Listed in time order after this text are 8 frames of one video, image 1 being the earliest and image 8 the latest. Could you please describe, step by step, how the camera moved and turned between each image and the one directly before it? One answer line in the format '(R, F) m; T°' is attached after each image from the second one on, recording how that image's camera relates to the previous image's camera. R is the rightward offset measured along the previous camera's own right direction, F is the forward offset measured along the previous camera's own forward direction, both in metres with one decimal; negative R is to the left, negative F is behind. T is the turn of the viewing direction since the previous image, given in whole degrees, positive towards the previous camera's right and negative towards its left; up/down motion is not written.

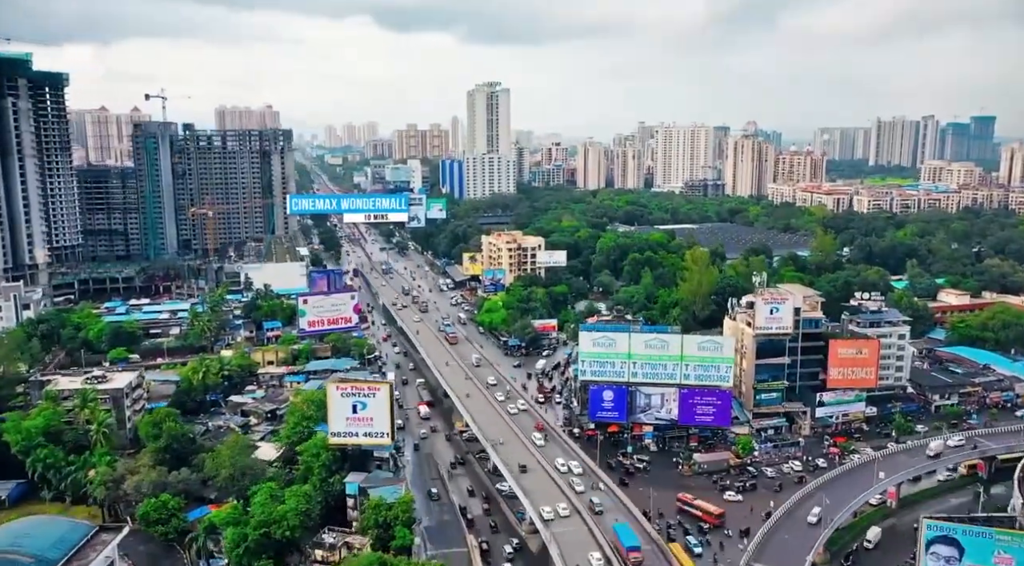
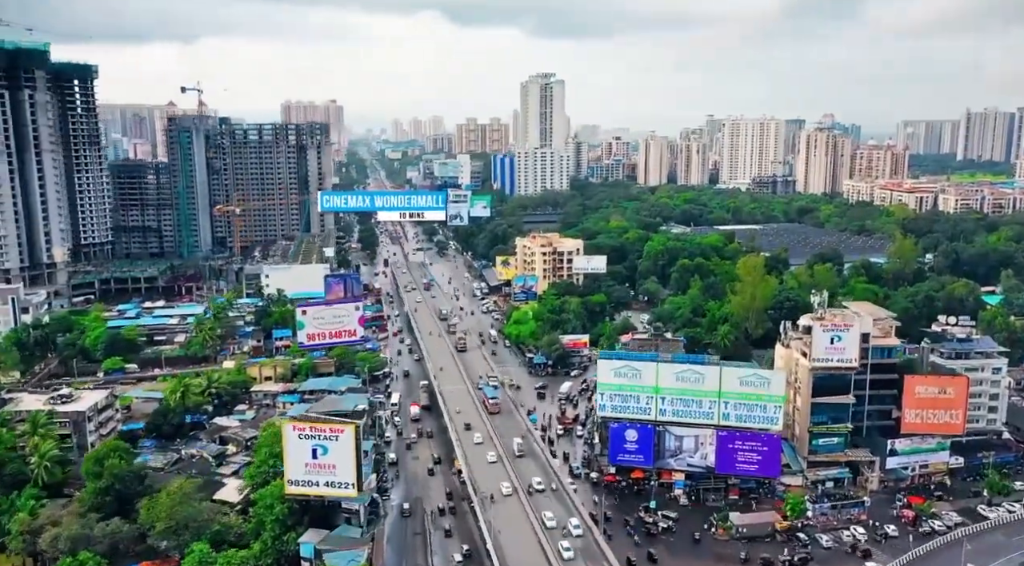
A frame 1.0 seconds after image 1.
(+2.2, +5.1) m; -5°
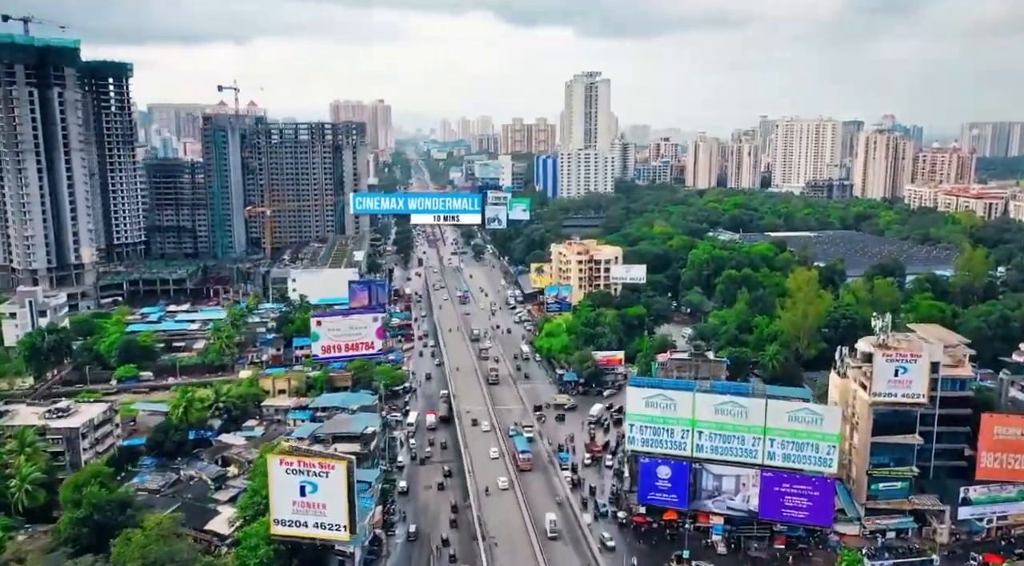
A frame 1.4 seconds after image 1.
(+0.9, +2.8) m; -3°
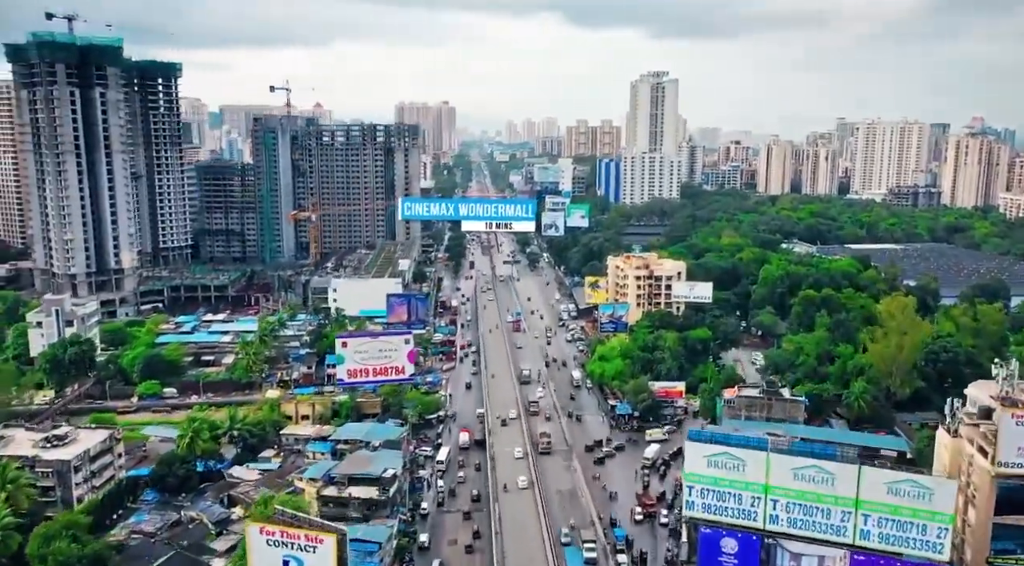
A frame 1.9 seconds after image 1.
(+0.7, +4.0) m; -5°
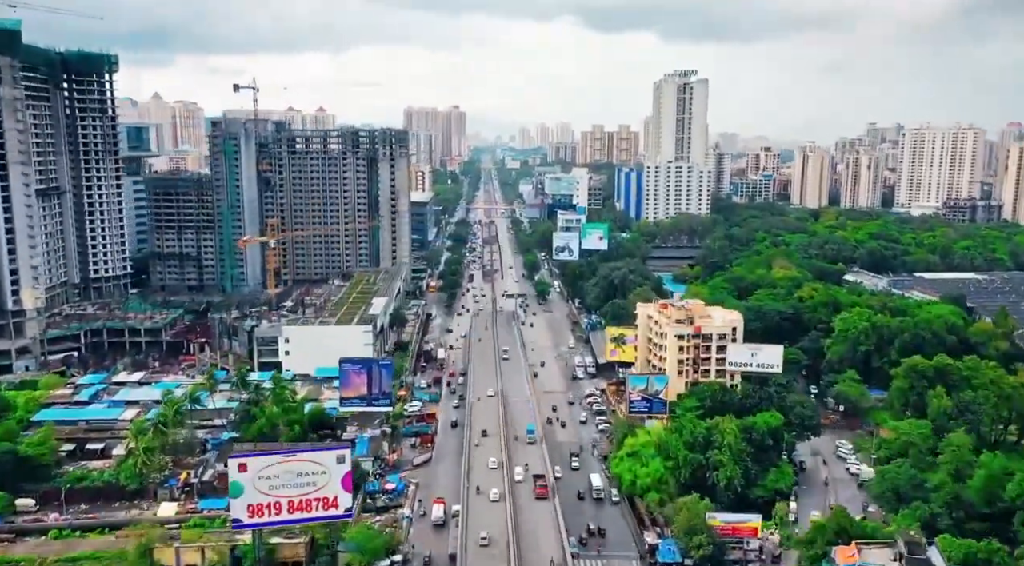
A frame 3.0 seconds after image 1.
(+0.7, +11.6) m; -1°
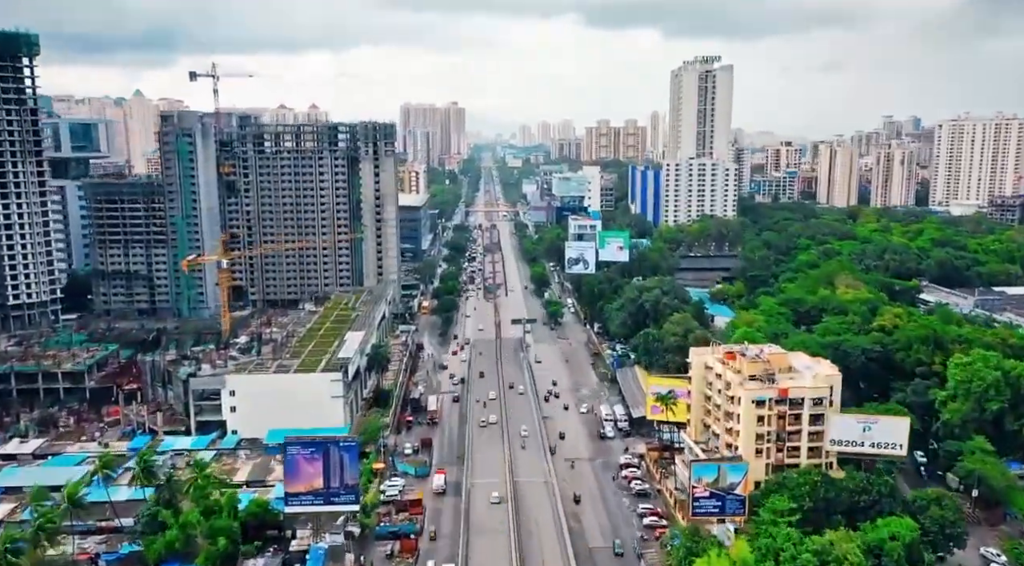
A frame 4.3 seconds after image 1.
(-0.3, +9.4) m; 0°
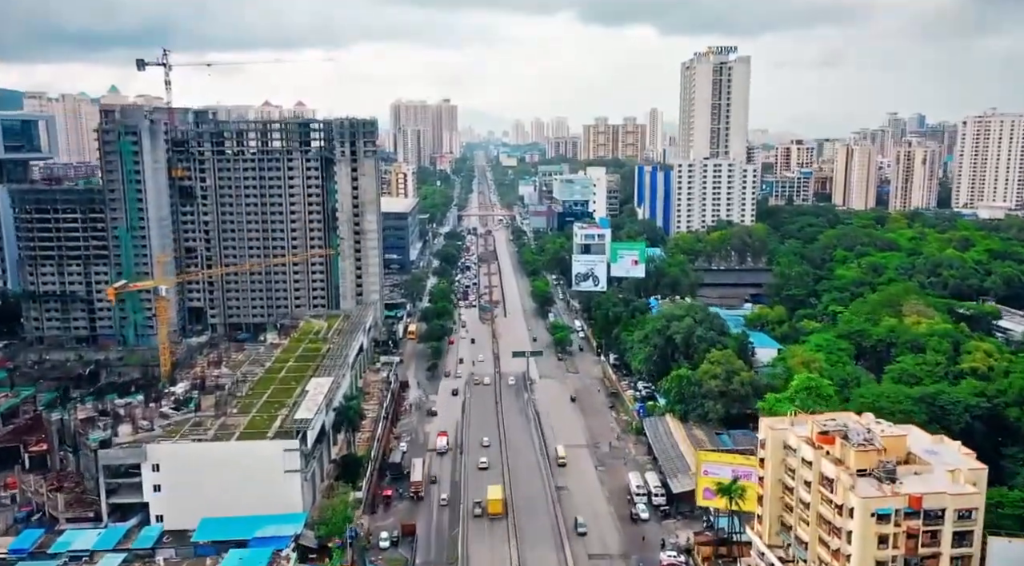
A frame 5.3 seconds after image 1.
(-0.4, +7.4) m; +1°
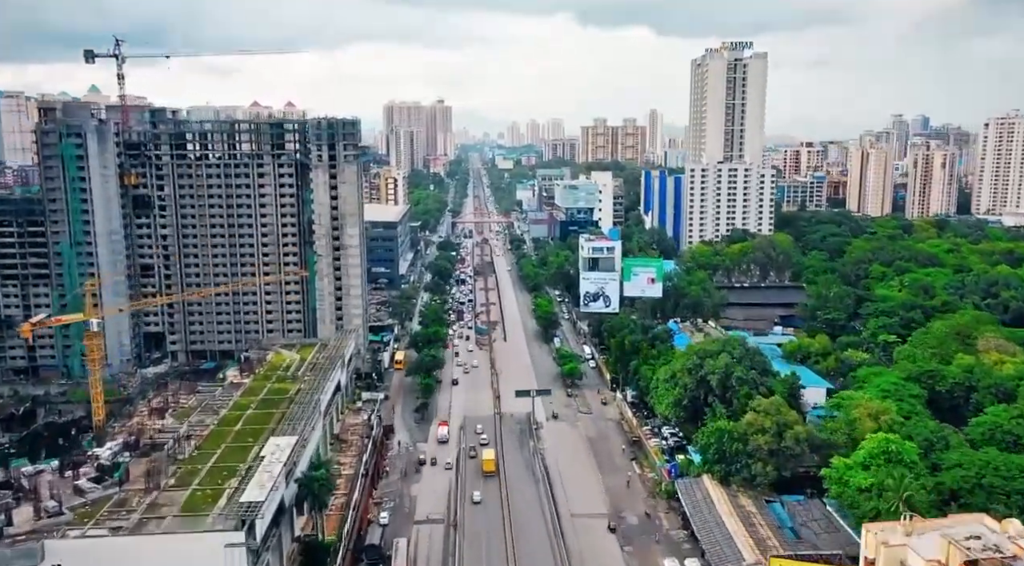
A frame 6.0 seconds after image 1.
(-0.3, +5.7) m; 0°
